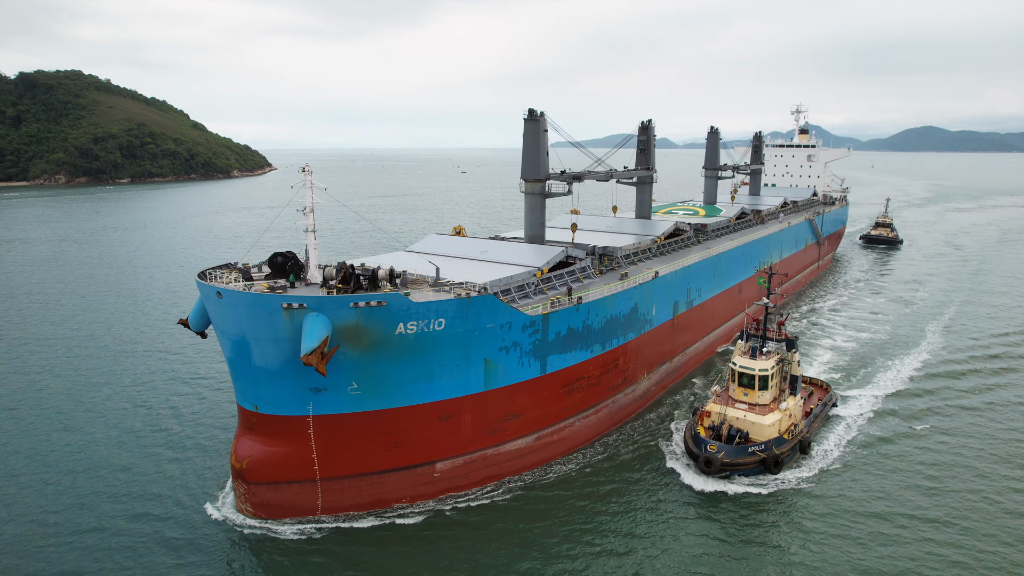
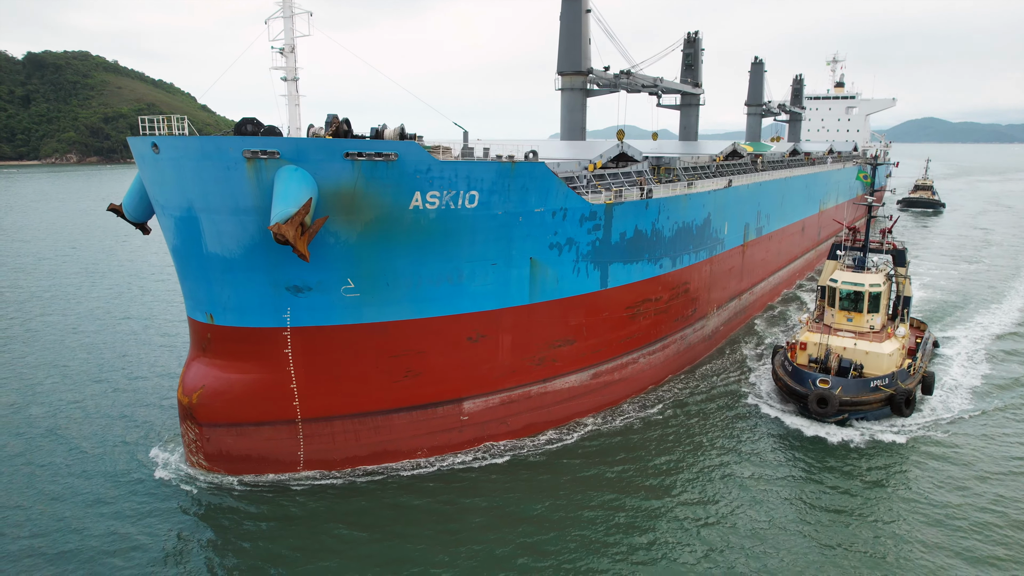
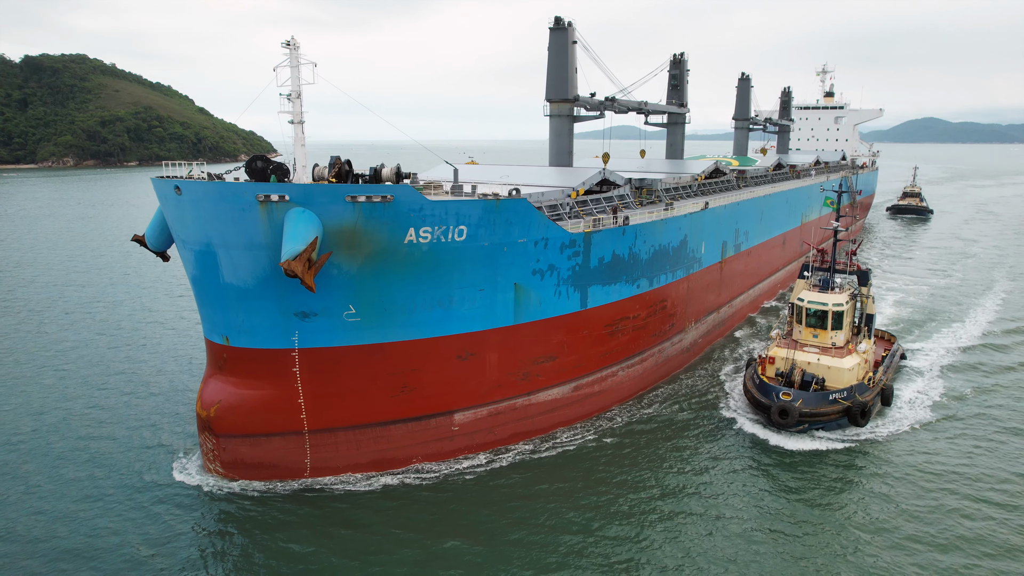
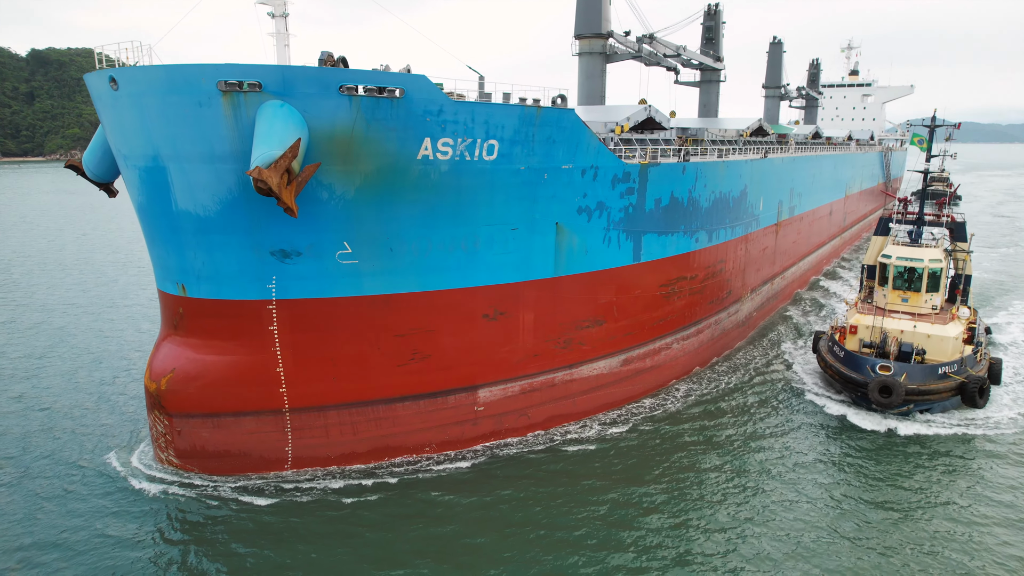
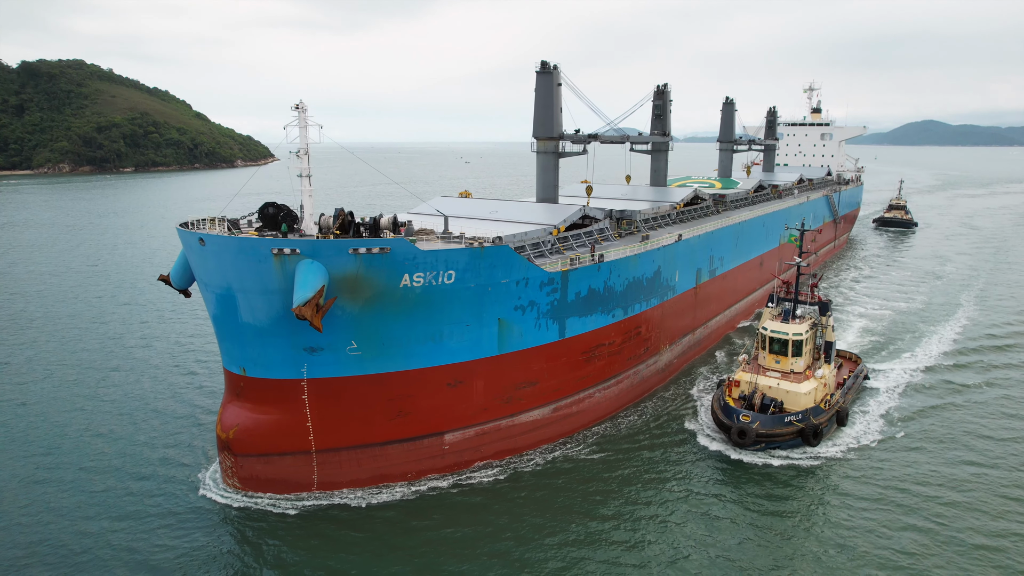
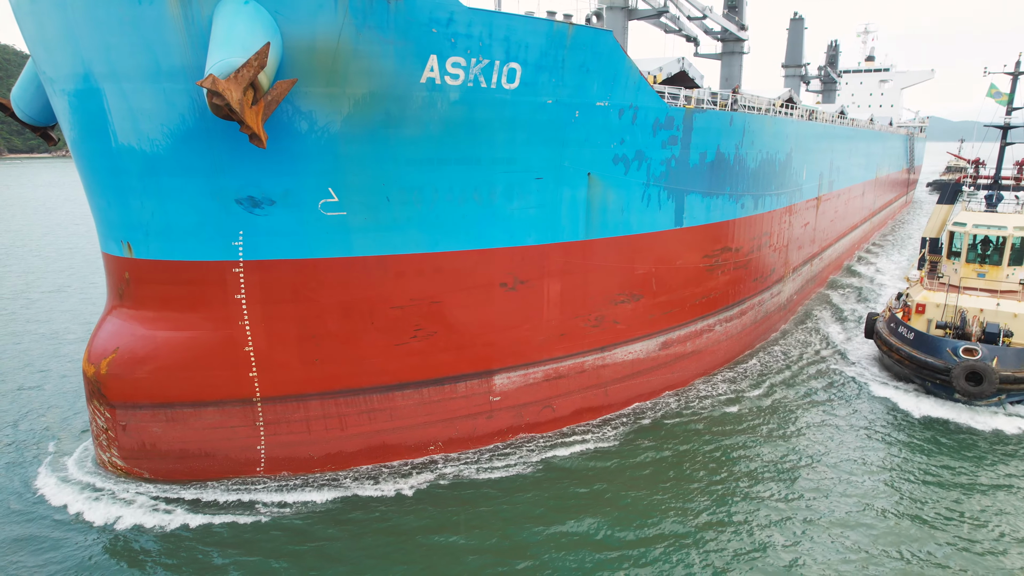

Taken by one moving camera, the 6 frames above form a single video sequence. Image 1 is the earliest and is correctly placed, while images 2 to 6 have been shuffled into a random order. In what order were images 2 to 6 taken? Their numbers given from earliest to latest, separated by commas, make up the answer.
5, 3, 2, 4, 6
